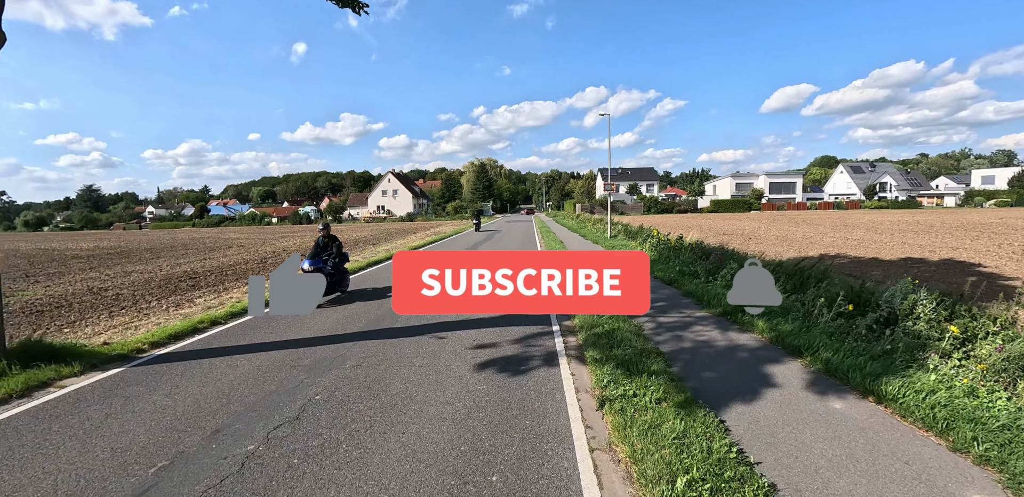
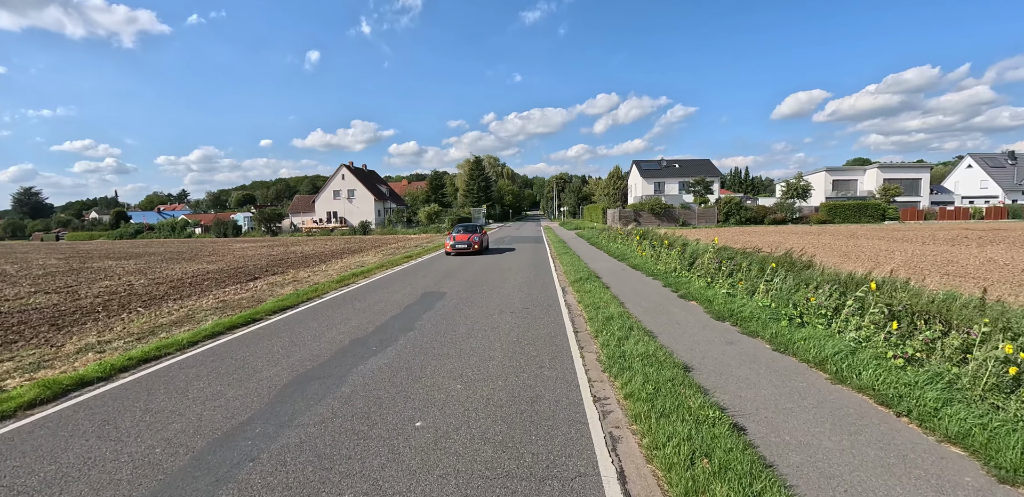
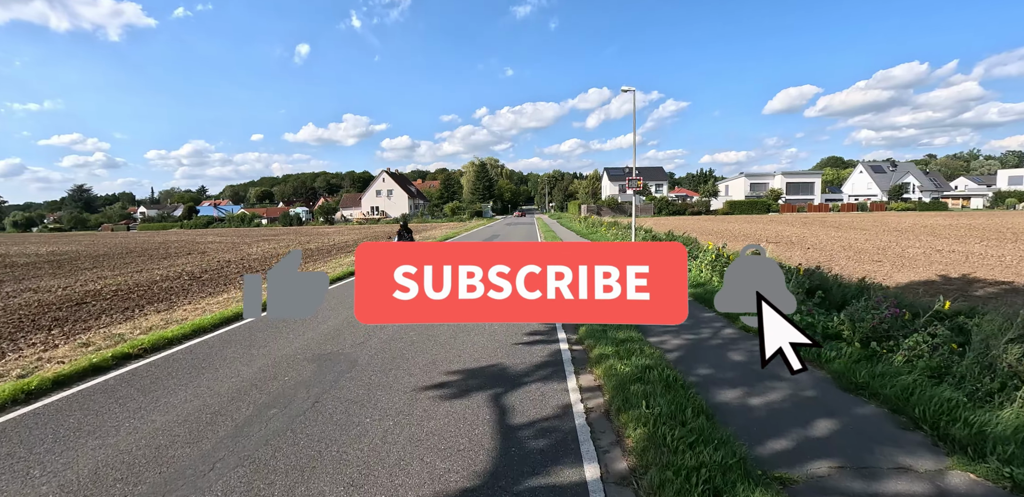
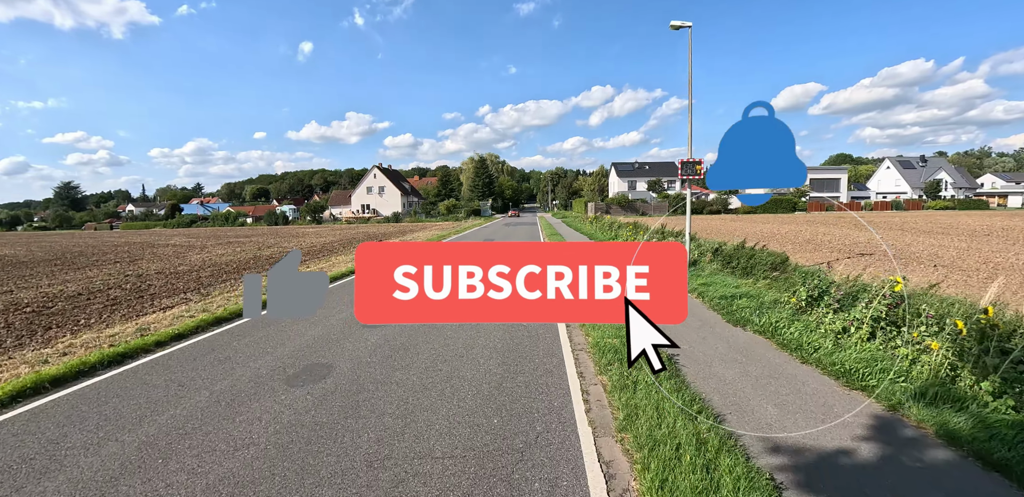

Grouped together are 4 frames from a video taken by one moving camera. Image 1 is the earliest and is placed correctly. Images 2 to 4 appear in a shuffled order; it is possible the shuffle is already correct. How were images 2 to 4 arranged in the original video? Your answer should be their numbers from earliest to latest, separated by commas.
3, 4, 2
